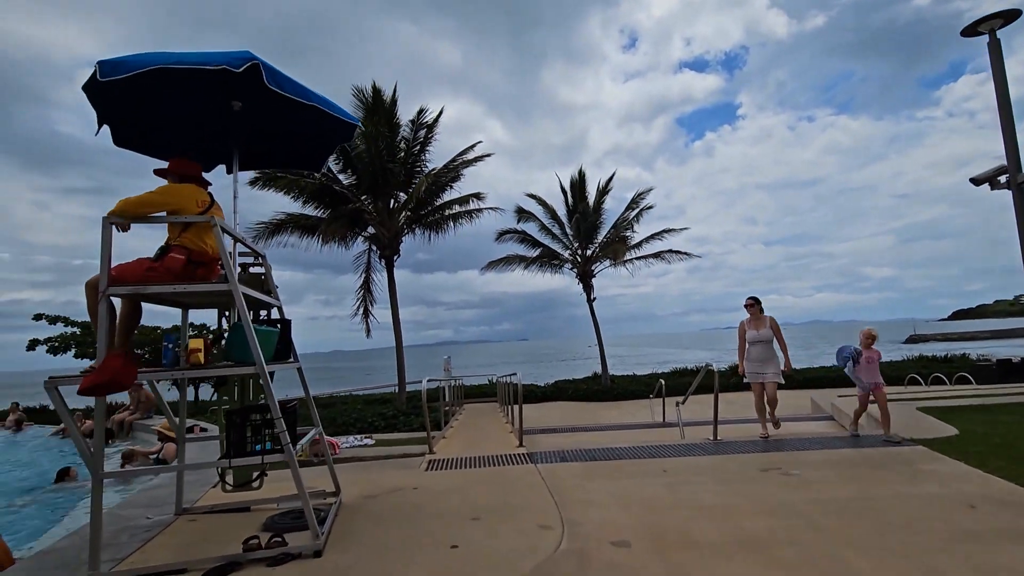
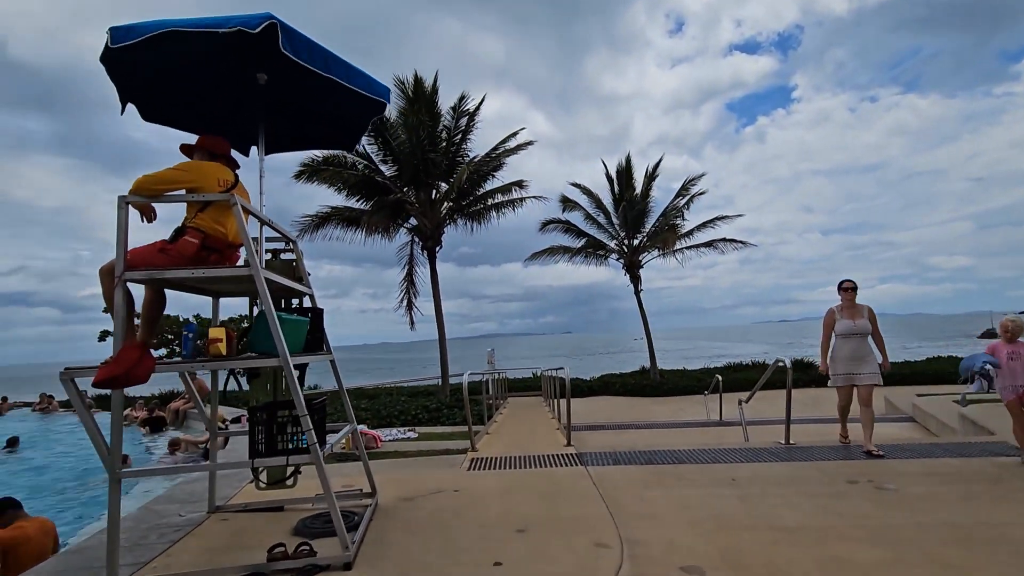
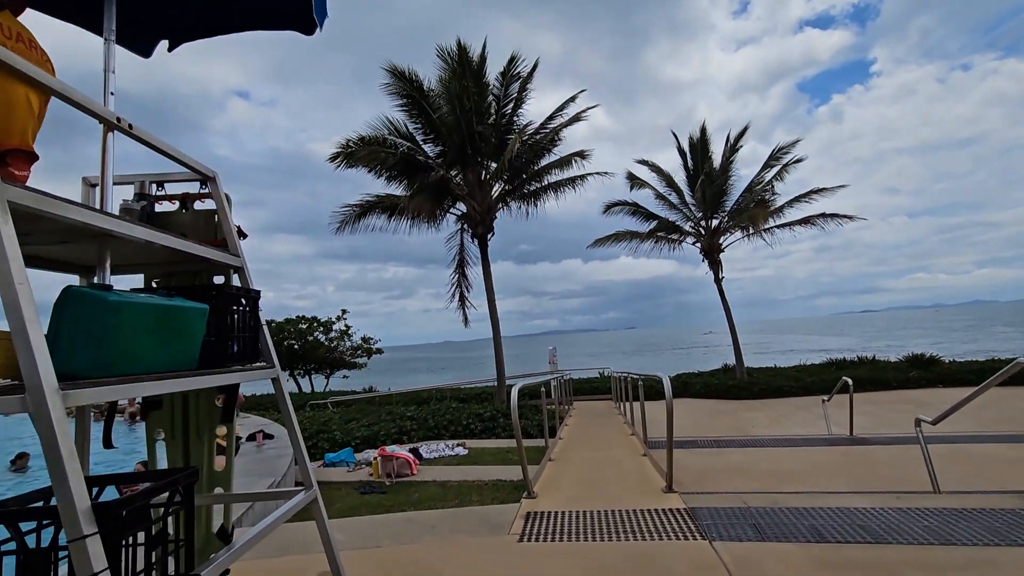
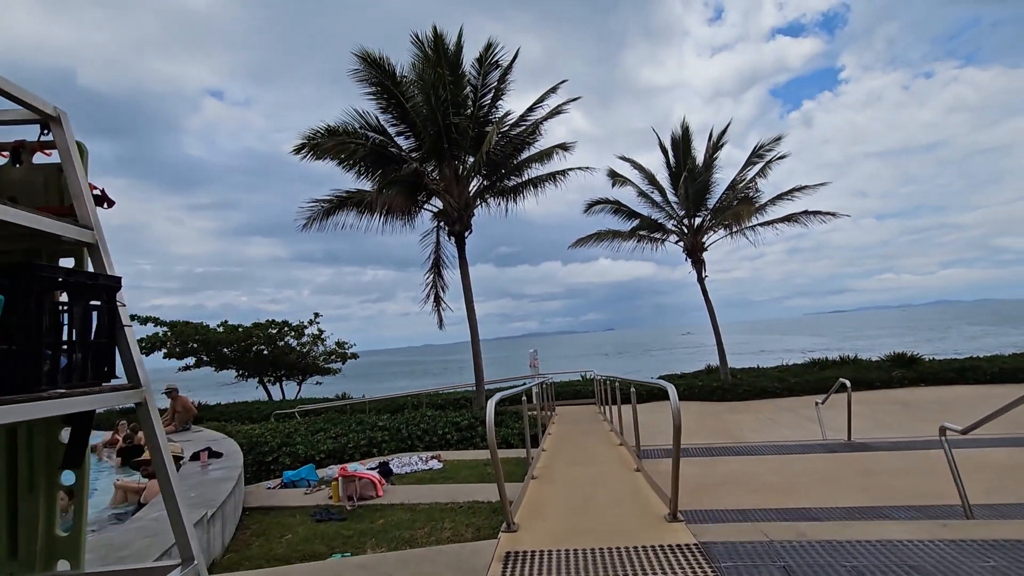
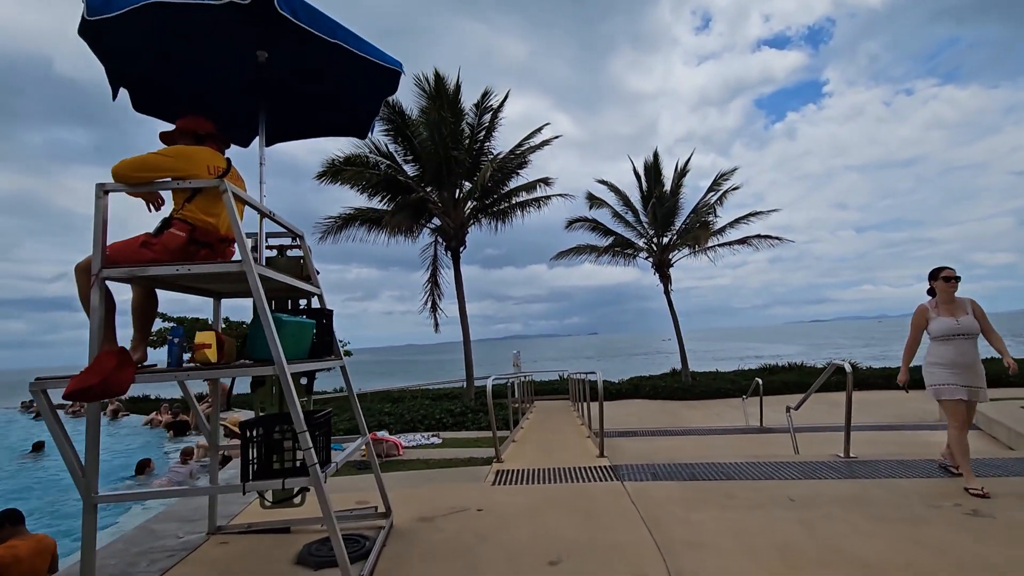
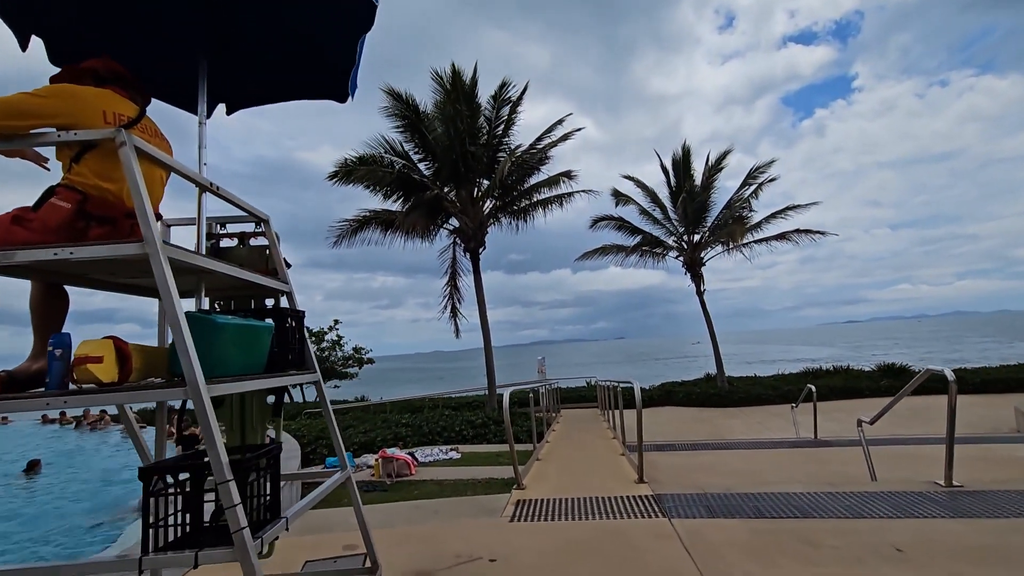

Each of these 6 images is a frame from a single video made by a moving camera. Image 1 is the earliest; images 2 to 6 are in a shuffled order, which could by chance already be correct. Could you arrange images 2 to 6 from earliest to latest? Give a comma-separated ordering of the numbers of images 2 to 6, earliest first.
2, 5, 6, 3, 4
